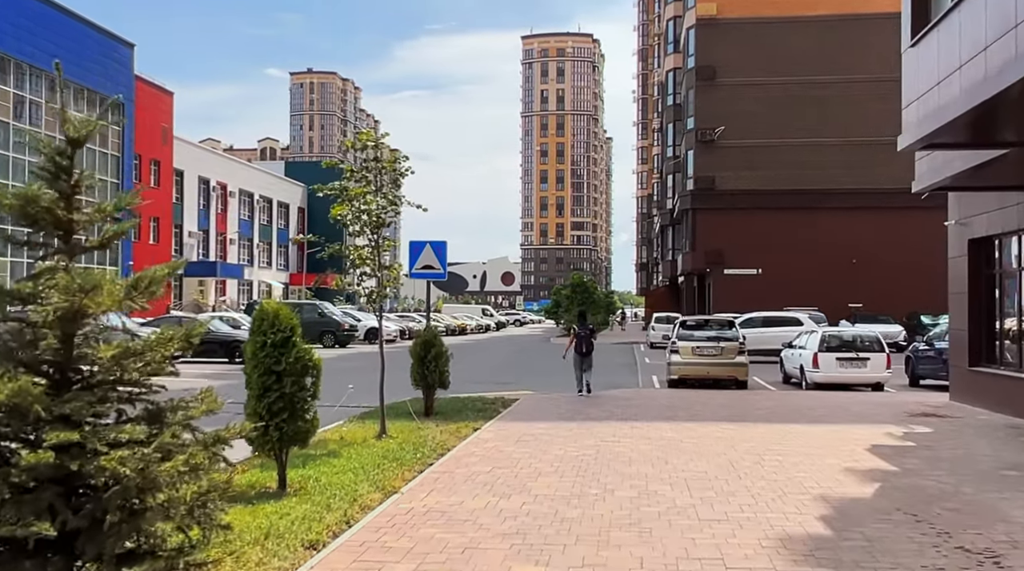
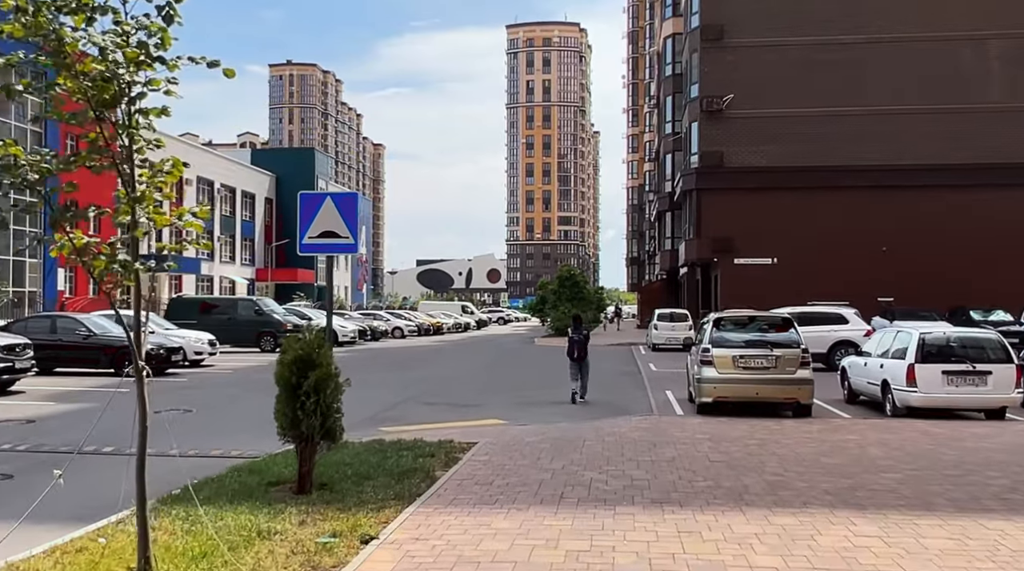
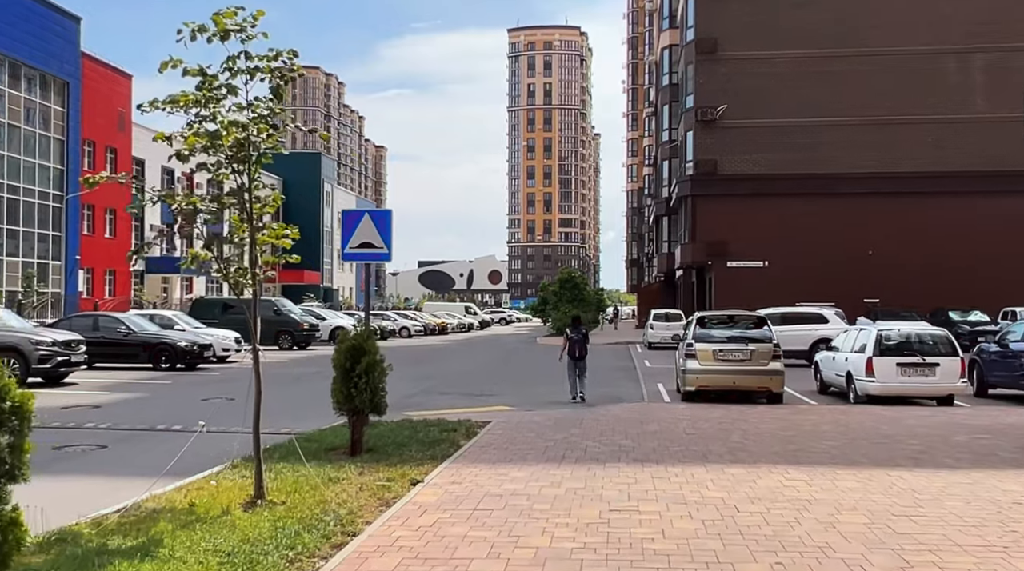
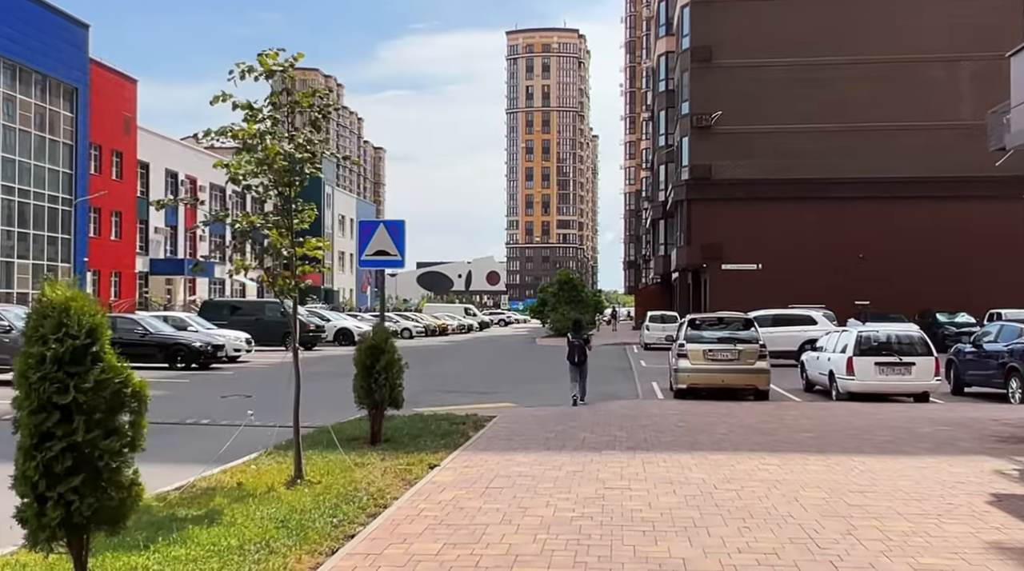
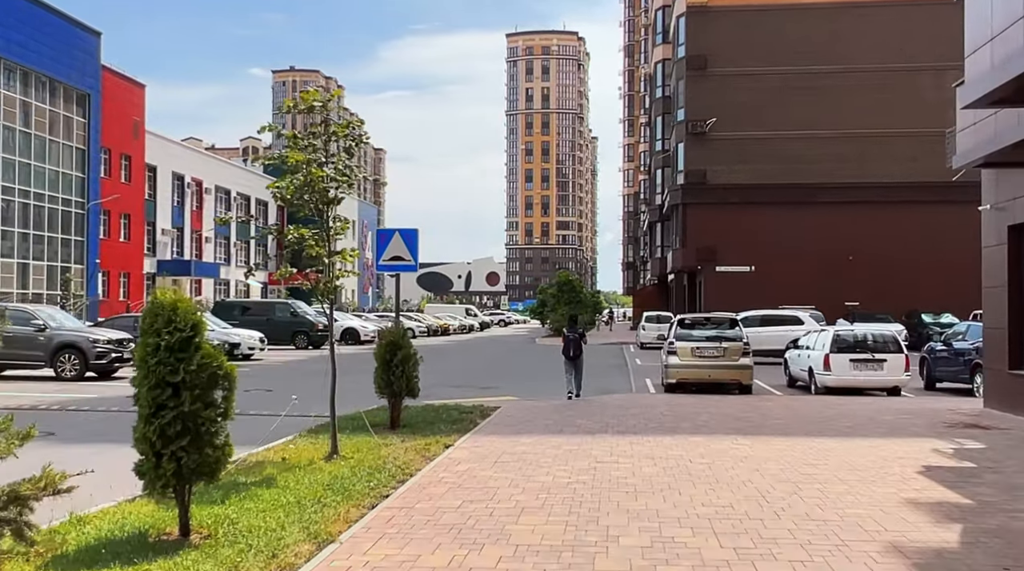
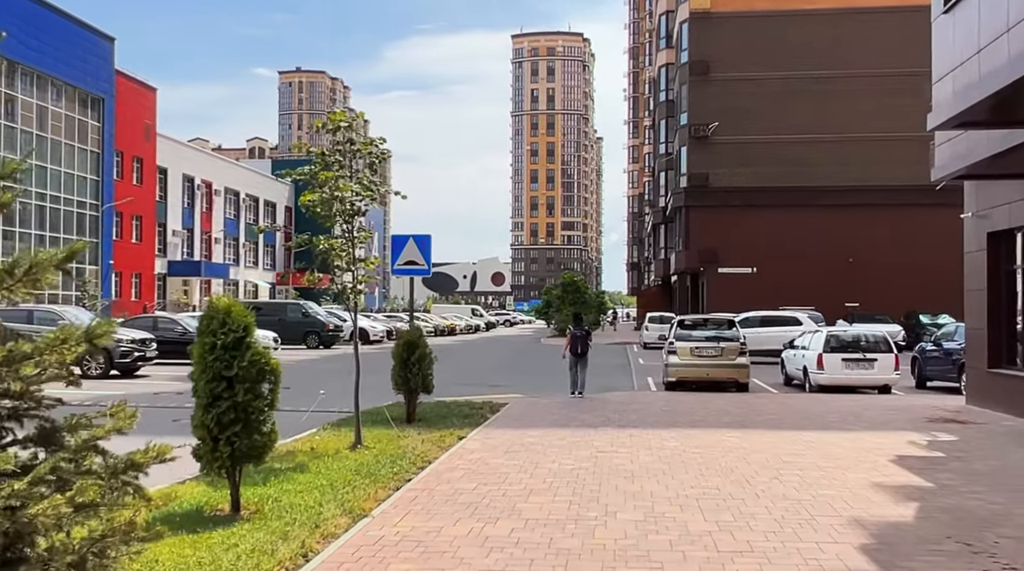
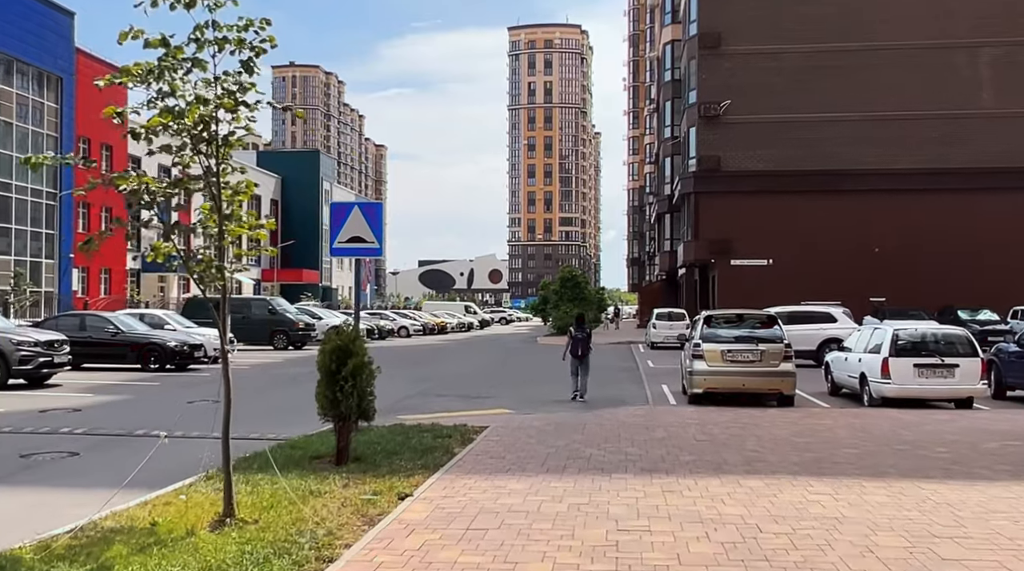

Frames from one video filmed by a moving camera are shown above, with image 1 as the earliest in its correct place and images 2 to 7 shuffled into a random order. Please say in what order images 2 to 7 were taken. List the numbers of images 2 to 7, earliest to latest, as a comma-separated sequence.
6, 5, 4, 3, 7, 2
